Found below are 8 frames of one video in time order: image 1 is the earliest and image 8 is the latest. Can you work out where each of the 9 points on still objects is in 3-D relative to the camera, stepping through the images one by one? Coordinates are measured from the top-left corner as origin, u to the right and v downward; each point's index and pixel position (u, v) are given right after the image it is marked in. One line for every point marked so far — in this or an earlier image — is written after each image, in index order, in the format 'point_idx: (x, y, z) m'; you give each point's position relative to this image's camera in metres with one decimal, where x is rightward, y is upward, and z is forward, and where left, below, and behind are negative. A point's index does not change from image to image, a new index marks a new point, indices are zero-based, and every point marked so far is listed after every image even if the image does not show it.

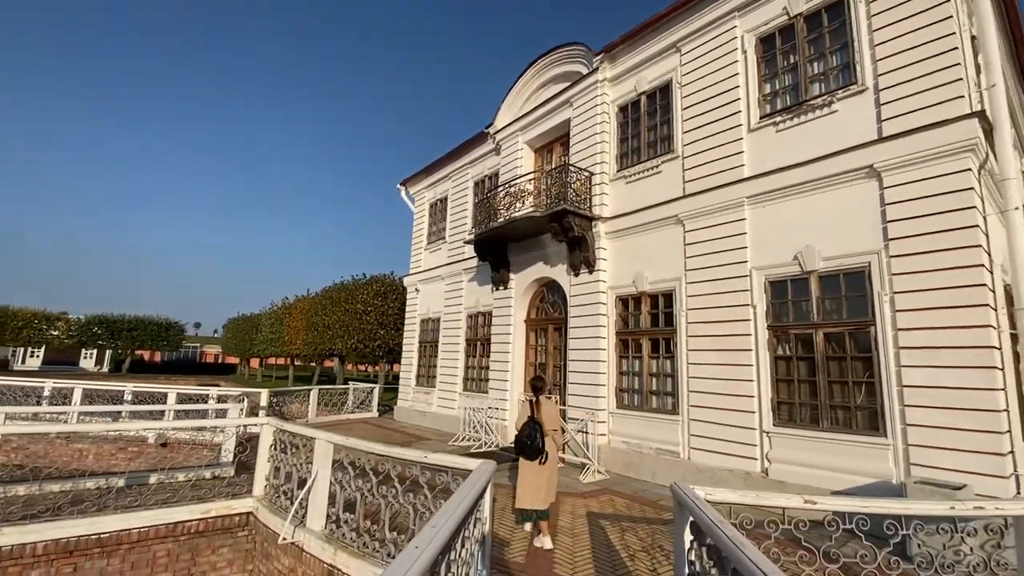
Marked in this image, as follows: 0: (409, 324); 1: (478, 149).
0: (-3.6, -1.2, +16.8) m
1: (-1.1, +4.3, +14.6) m
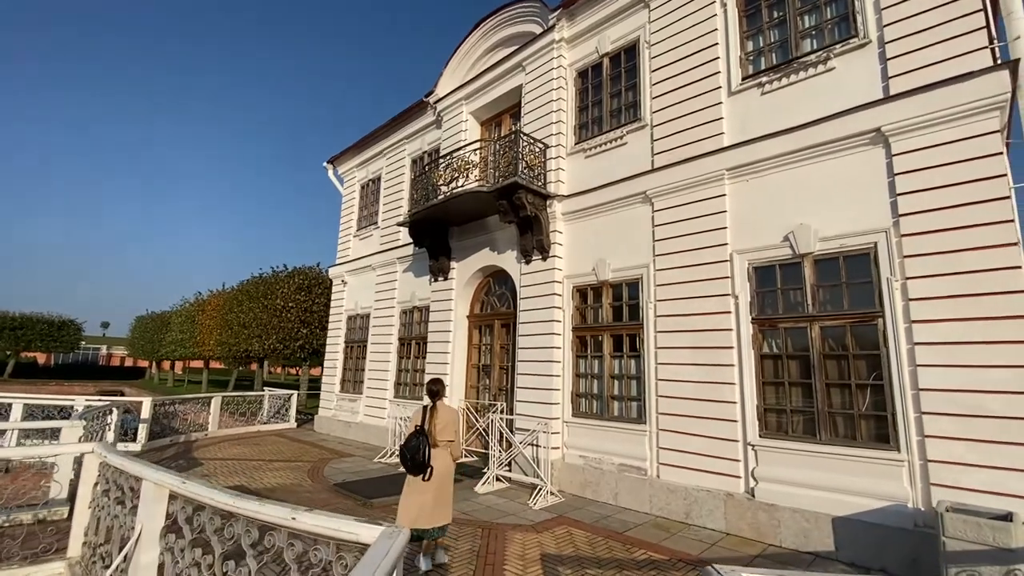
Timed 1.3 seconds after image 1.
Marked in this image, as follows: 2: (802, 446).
0: (-5.4, -1.0, +14.7) m
1: (-2.6, +4.5, +12.9) m
2: (+3.5, -1.9, +5.8) m
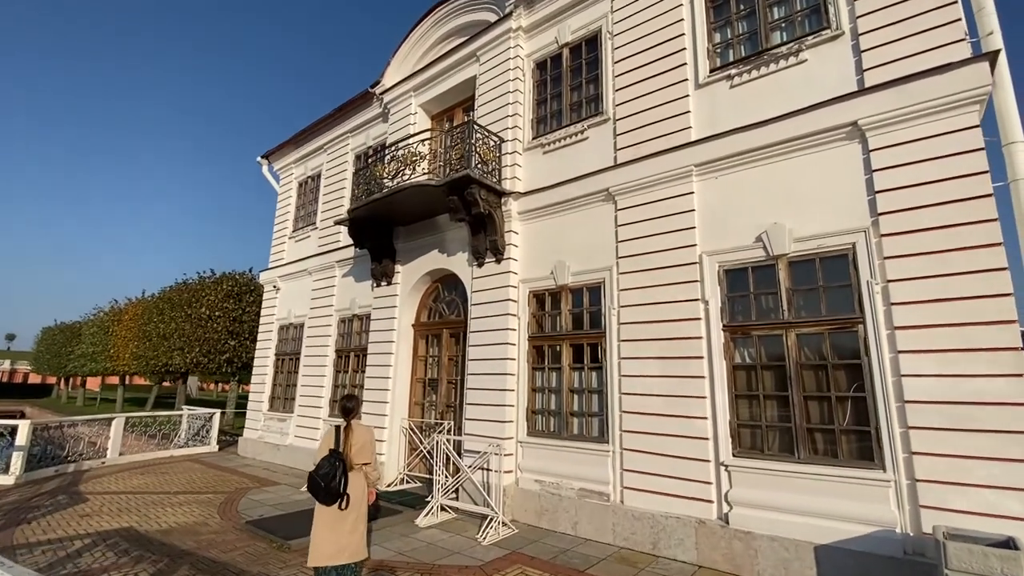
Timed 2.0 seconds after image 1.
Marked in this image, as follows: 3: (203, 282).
0: (-6.8, -1.2, +13.3) m
1: (-3.7, +4.3, +11.9) m
2: (+2.9, -1.9, +5.2) m
3: (-11.6, +0.2, +18.2) m
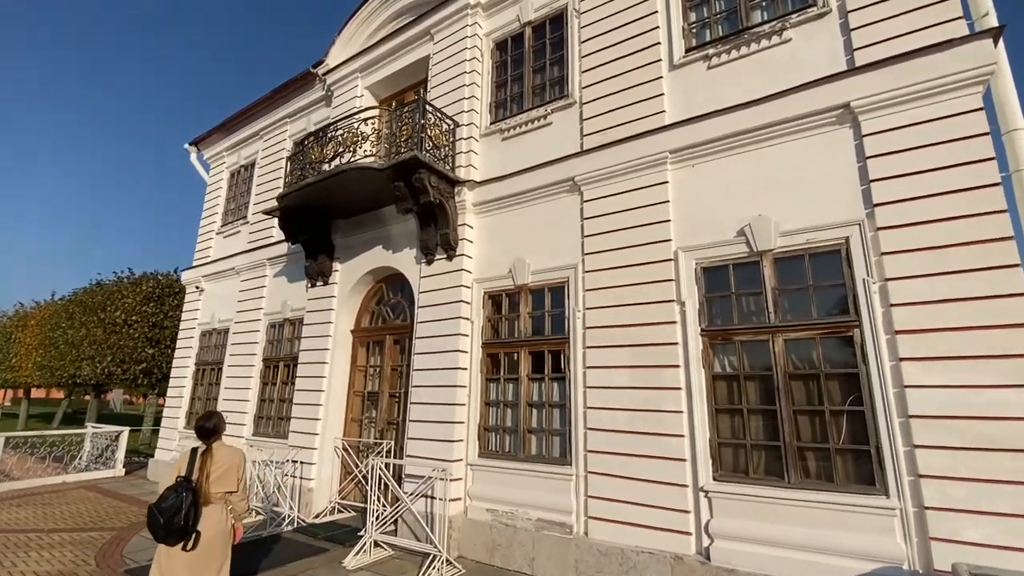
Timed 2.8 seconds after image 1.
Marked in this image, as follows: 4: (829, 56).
0: (-7.9, -1.2, +11.7) m
1: (-4.7, +4.3, +10.8) m
2: (+2.4, -1.9, +4.5) m
3: (-13.2, +0.2, +16.2) m
4: (+3.4, +2.5, +5.1) m
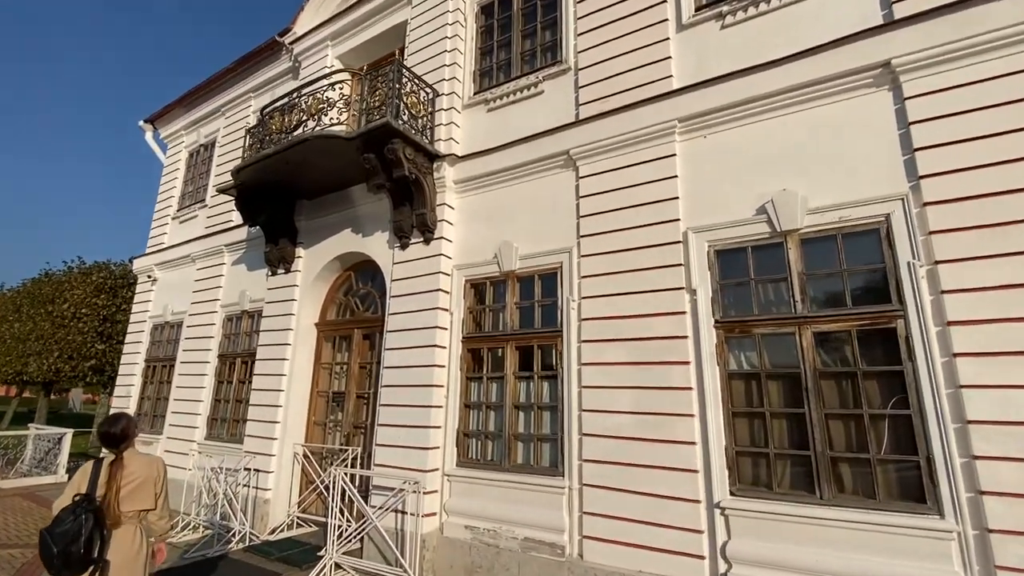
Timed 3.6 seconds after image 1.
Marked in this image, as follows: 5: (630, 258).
0: (-8.3, -1.0, +10.7) m
1: (-5.0, +4.5, +9.8) m
2: (+2.3, -1.8, +3.9) m
3: (-13.7, +0.4, +15.0) m
4: (+3.3, +2.6, +4.5) m
5: (+1.2, +0.3, +5.0) m
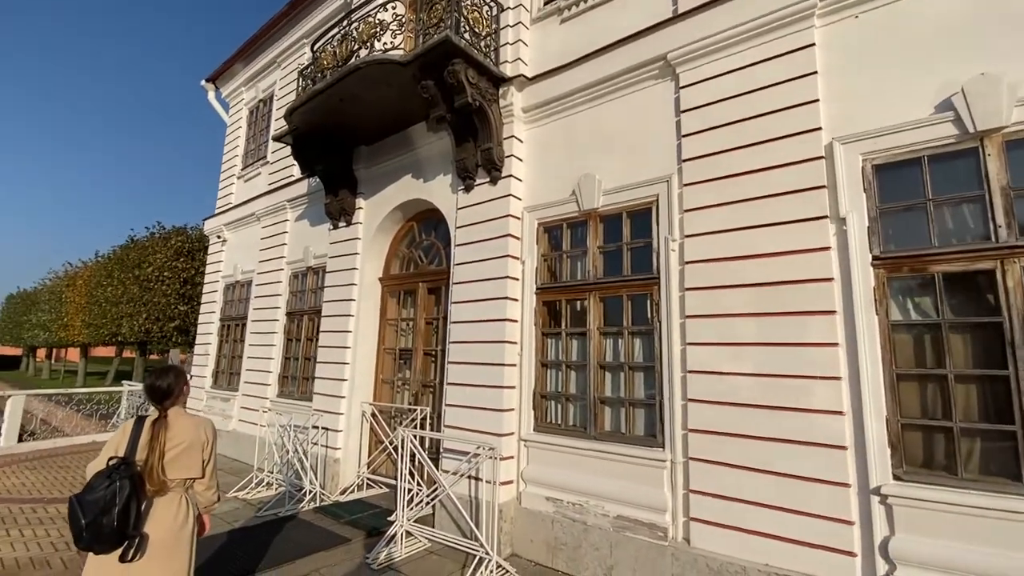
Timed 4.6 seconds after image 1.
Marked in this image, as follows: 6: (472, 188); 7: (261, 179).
0: (-6.8, -0.1, +10.9) m
1: (-3.7, +5.3, +9.2) m
2: (+2.9, -1.3, +2.9) m
3: (-11.7, +1.6, +15.7) m
4: (+3.9, +3.1, +3.1) m
5: (+2.0, +0.9, +4.0) m
6: (-0.5, +1.2, +5.8) m
7: (-5.3, +2.3, +10.2) m
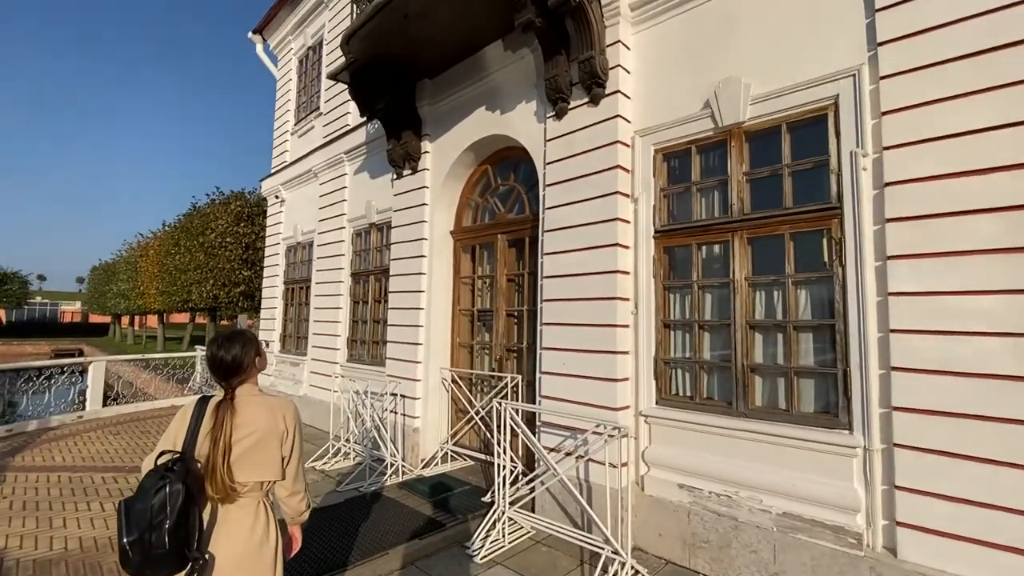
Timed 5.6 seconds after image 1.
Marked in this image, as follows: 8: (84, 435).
0: (-5.2, +0.7, +10.5) m
1: (-2.5, +6.0, +8.2) m
2: (+3.7, -0.9, +1.8) m
3: (-9.7, +2.7, +15.6) m
4: (+4.5, +3.5, +1.5) m
5: (+2.8, +1.3, +2.8) m
6: (+0.5, +1.7, +4.8) m
7: (-3.9, +3.1, +9.5) m
8: (-7.2, -2.5, +8.2) m
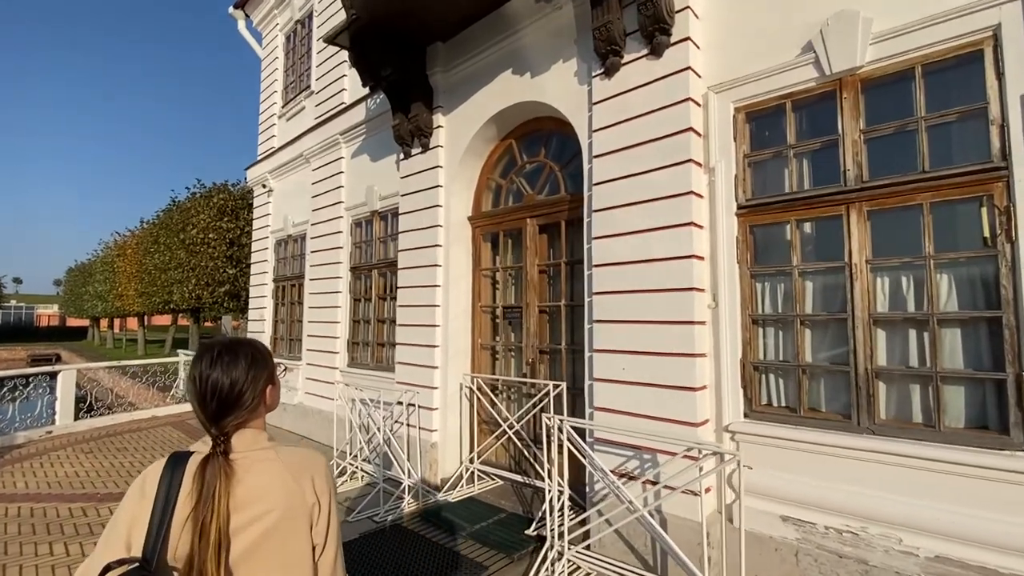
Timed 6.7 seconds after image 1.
0: (-5.0, +0.8, +9.6) m
1: (-2.3, +6.1, +7.3) m
2: (+4.2, -0.8, +1.1) m
3: (-9.6, +2.7, +14.6) m
4: (+4.9, +3.6, +0.8) m
5: (+3.2, +1.4, +2.1) m
6: (+0.9, +1.8, +4.0) m
7: (-3.7, +3.1, +8.6) m
8: (-6.9, -2.5, +7.3) m
